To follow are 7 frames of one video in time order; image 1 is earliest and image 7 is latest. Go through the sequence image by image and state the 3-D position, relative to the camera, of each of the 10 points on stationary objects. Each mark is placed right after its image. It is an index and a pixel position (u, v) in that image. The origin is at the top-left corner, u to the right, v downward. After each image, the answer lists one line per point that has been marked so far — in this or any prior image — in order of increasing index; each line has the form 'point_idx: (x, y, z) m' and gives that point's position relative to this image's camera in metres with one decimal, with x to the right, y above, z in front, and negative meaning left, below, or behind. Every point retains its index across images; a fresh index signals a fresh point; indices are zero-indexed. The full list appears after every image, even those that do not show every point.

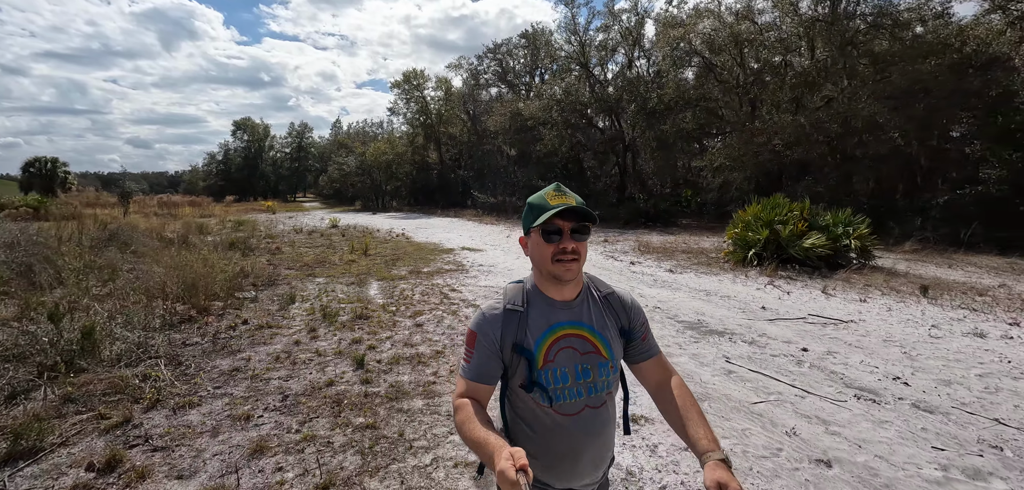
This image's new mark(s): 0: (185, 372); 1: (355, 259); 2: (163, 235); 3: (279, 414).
0: (-2.7, -1.1, +3.8) m
1: (-4.0, -0.4, +11.4) m
2: (-10.0, +0.3, +12.8) m
3: (-1.6, -1.2, +3.2) m
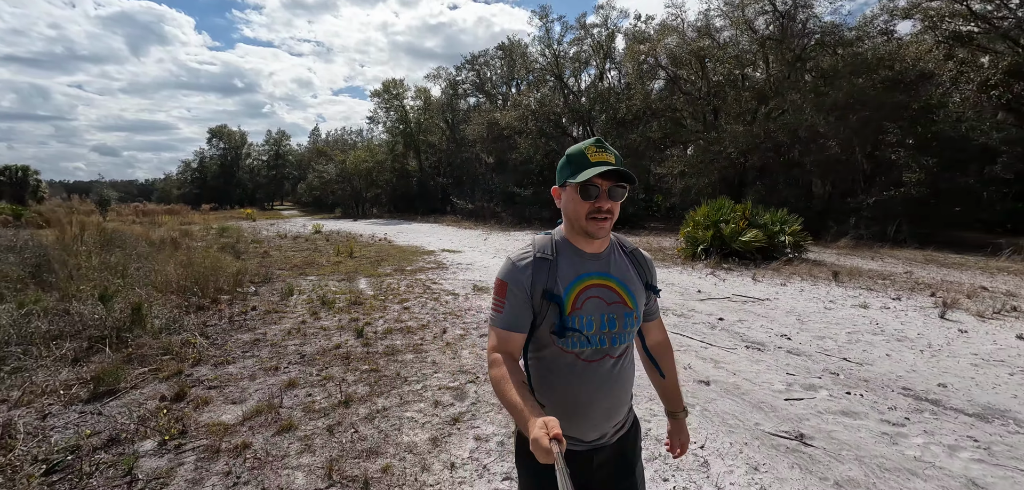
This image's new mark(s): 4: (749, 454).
0: (-3.0, -1.0, +4.6) m
1: (-4.6, -0.4, +12.2) m
2: (-10.7, +0.2, +13.3) m
3: (-1.9, -1.1, +4.0) m
4: (+1.5, -1.3, +2.8) m
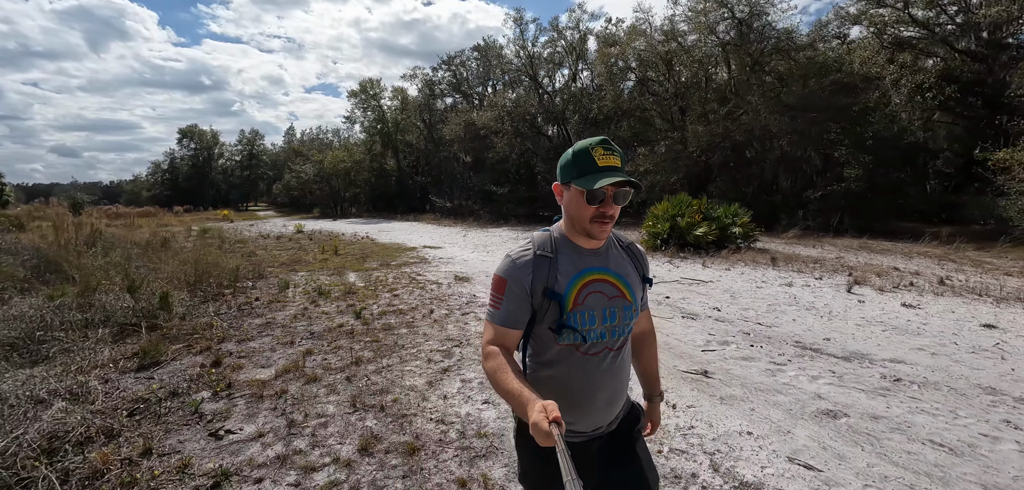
0: (-3.3, -0.9, +5.4) m
1: (-5.2, -0.4, +12.8) m
2: (-11.3, +0.1, +13.6) m
3: (-2.1, -1.0, +4.8) m
4: (+1.3, -1.1, +3.7) m
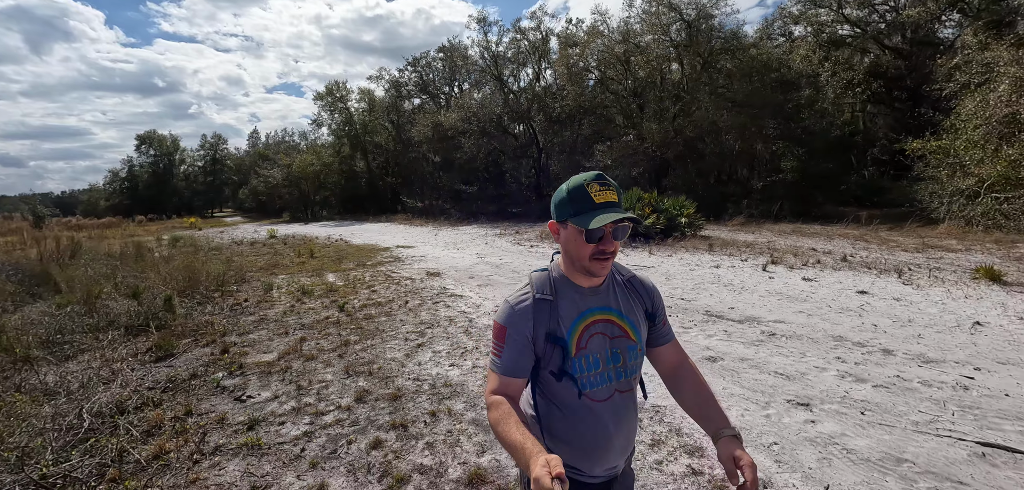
0: (-3.8, -1.0, +6.1) m
1: (-6.1, -0.5, +13.4) m
2: (-12.3, -0.2, +13.9) m
3: (-2.6, -1.0, +5.6) m
4: (+0.9, -1.1, +4.7) m
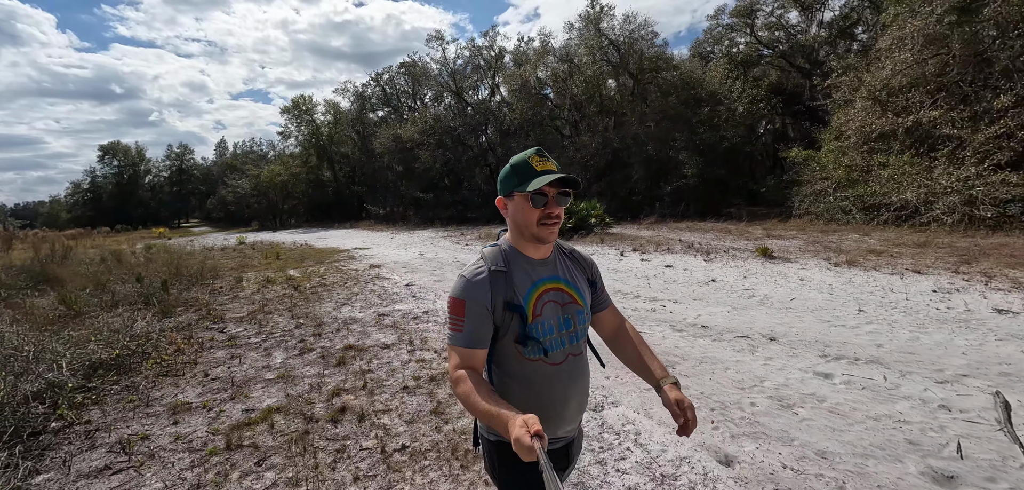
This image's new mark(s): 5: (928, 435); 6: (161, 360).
0: (-5.5, -1.0, +8.3) m
1: (-8.3, -0.6, +15.5) m
2: (-14.5, -0.4, +15.7) m
3: (-4.3, -1.0, +7.9) m
4: (-0.8, -0.9, +7.1) m
5: (+2.7, -1.2, +3.0) m
6: (-3.7, -1.2, +4.8) m
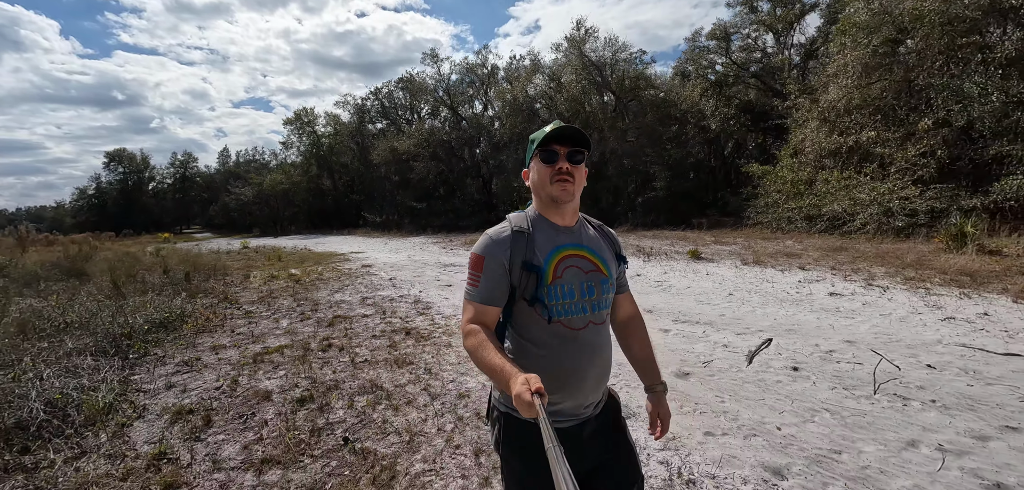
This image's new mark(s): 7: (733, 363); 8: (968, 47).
0: (-6.3, -0.9, +10.0) m
1: (-9.1, -0.6, +17.2) m
2: (-15.3, -0.5, +17.4) m
3: (-5.1, -0.9, +9.6) m
4: (-1.6, -0.9, +8.8) m
5: (+1.9, -1.2, +4.7) m
6: (-4.5, -1.1, +6.5) m
7: (+2.2, -1.2, +4.5) m
8: (+14.0, +6.1, +13.9) m
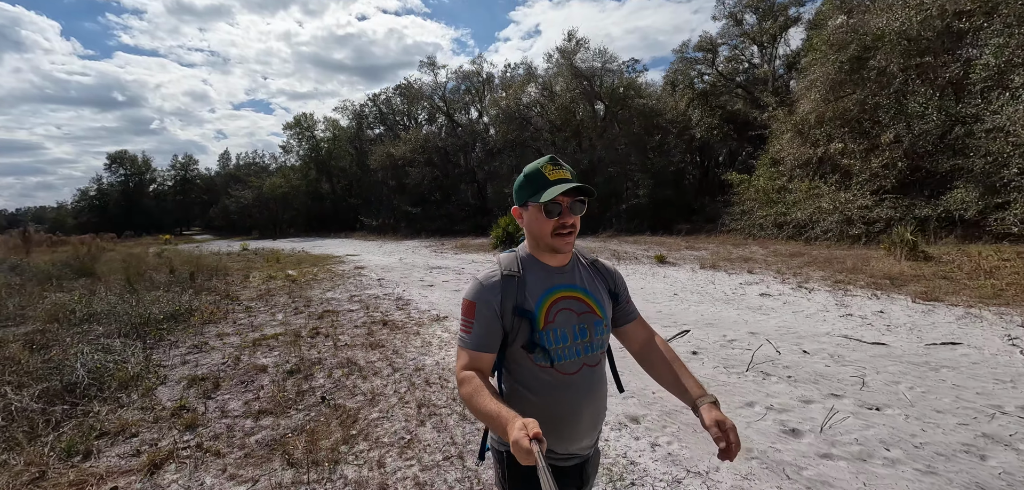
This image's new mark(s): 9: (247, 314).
0: (-6.9, -1.0, +11.0) m
1: (-9.7, -0.7, +18.2) m
2: (-15.9, -0.5, +18.3) m
3: (-5.7, -1.0, +10.5) m
4: (-2.1, -0.9, +9.8) m
5: (+1.4, -1.2, +5.7) m
6: (-5.1, -1.2, +7.5) m
7: (+1.7, -1.3, +5.5) m
8: (+13.4, +5.8, +14.9) m
9: (-4.4, -1.2, +7.5) m
